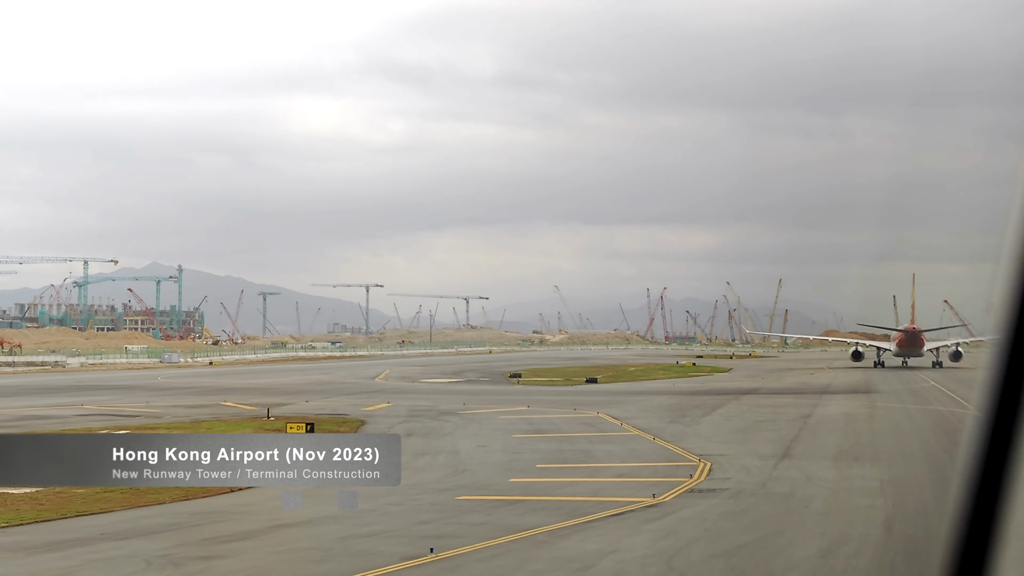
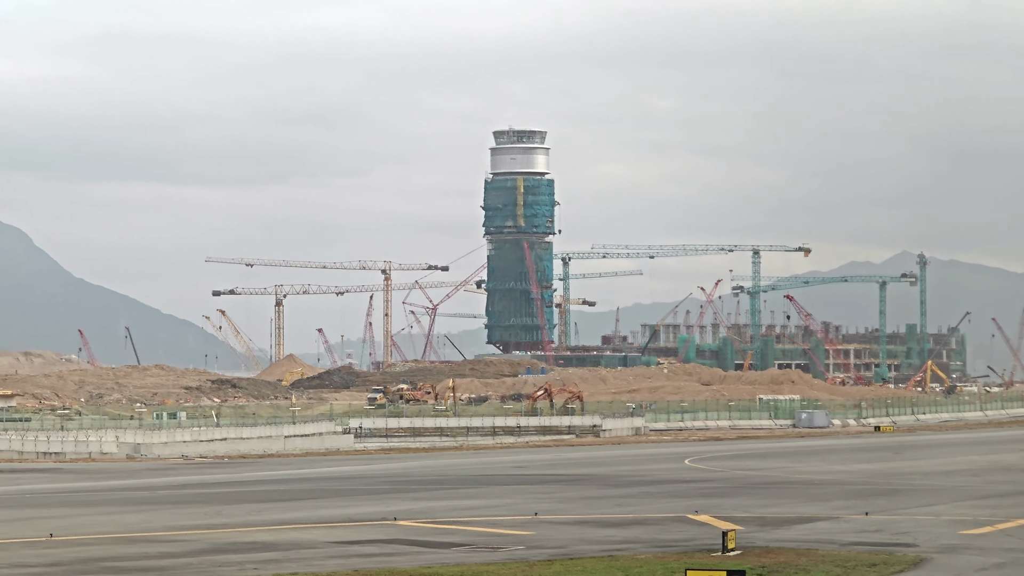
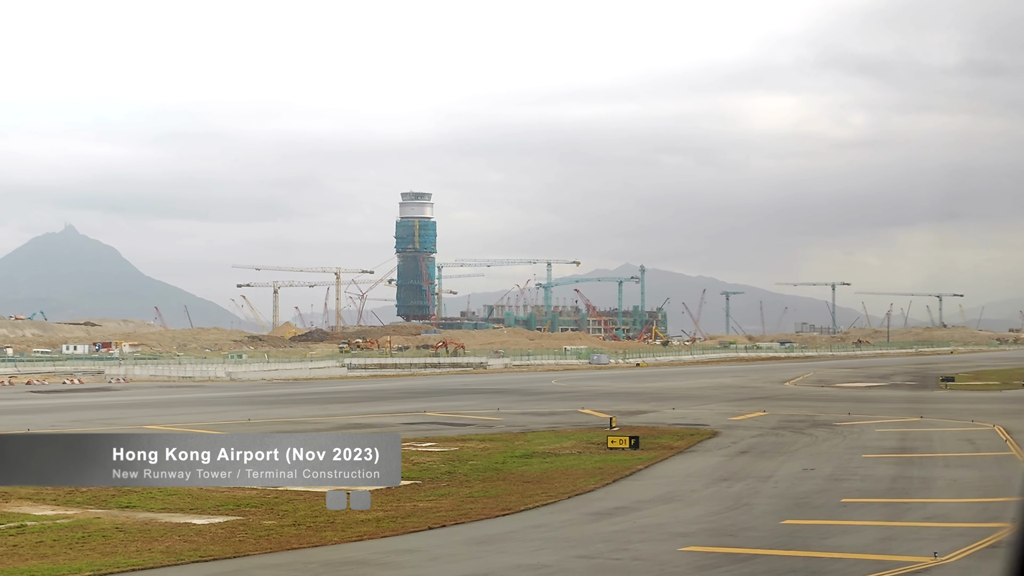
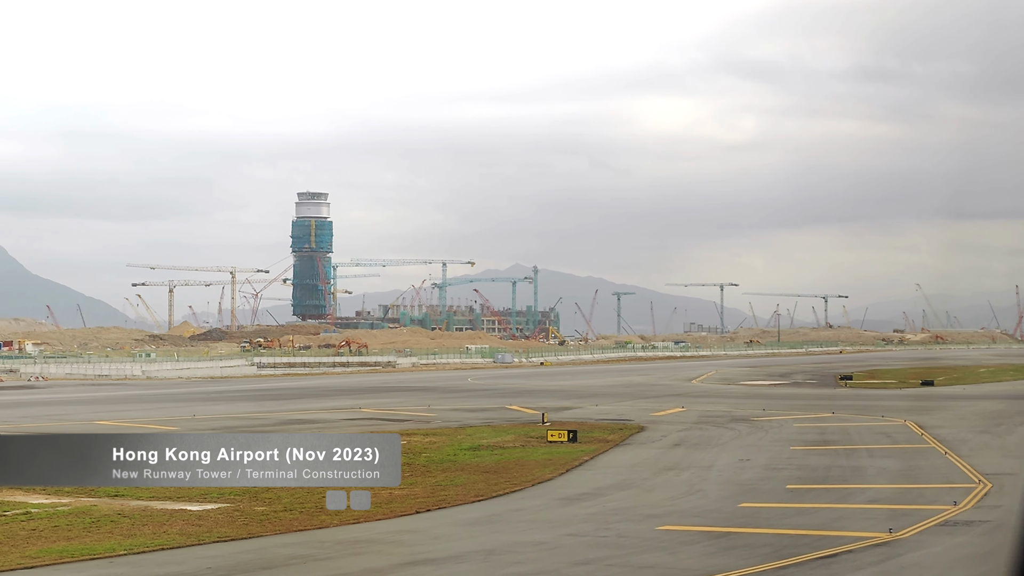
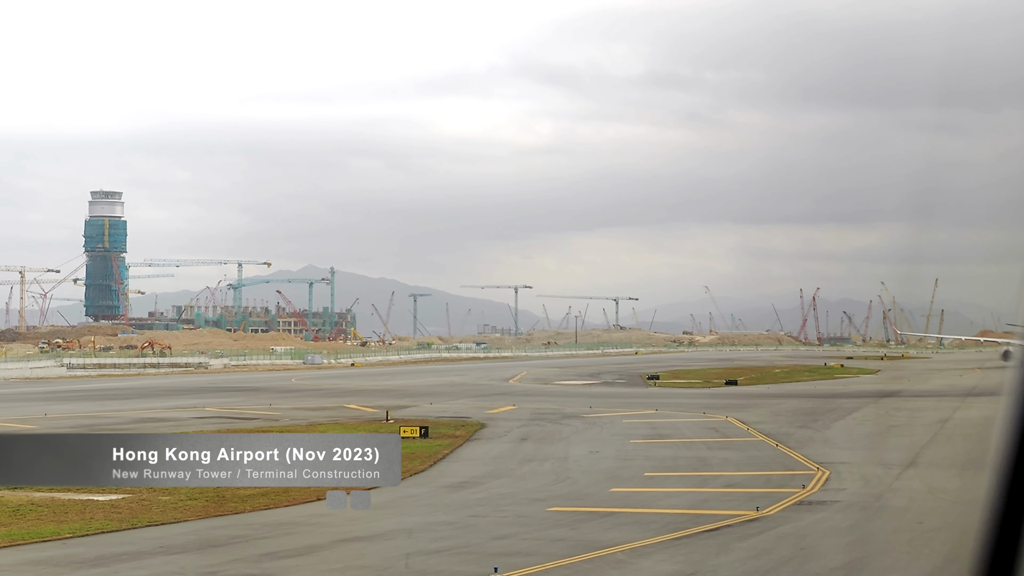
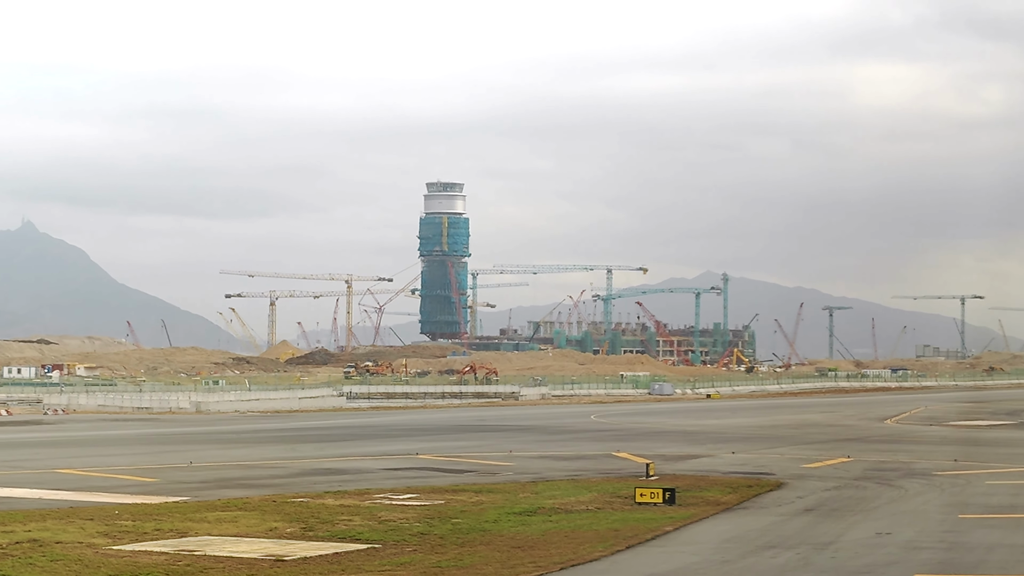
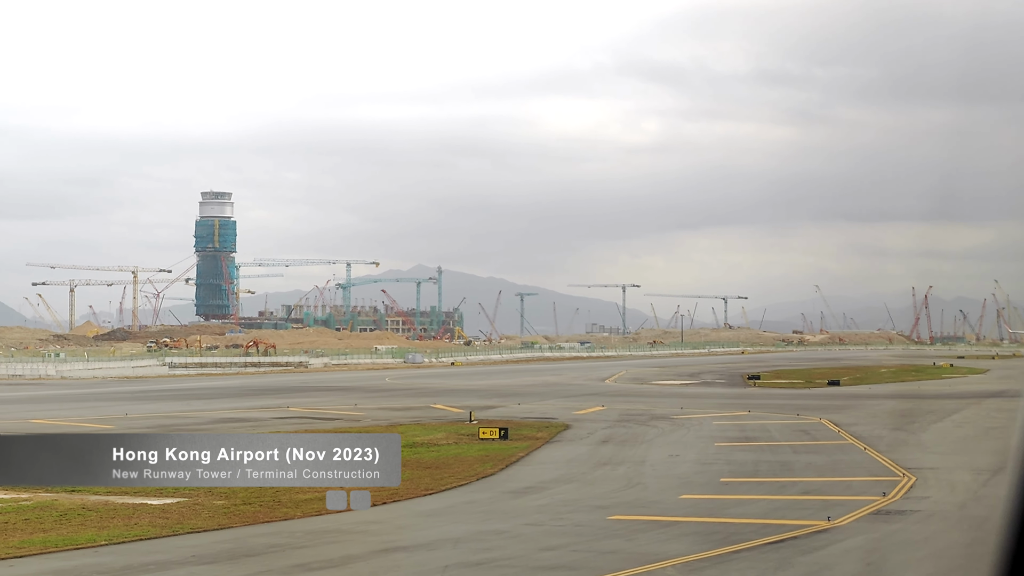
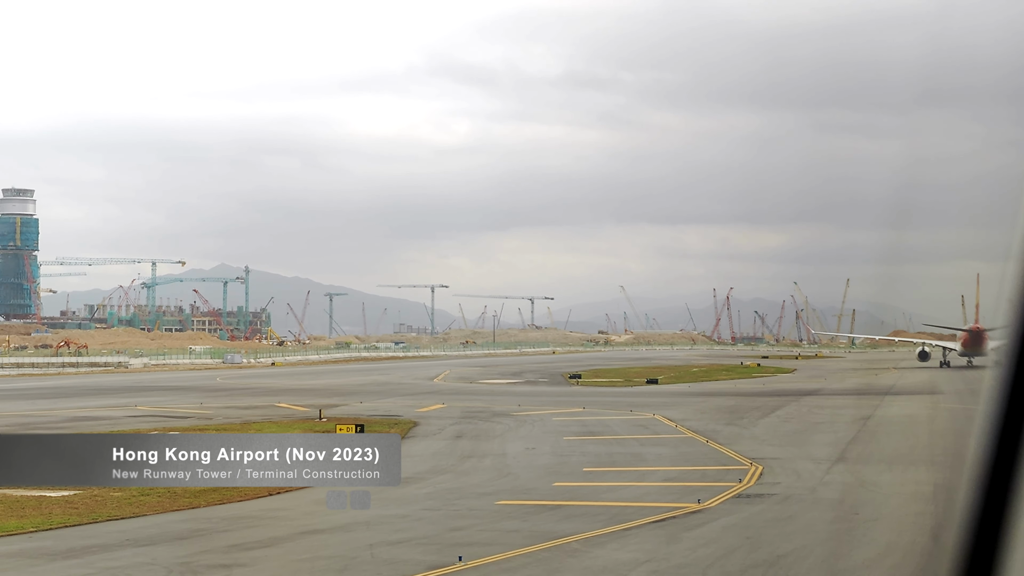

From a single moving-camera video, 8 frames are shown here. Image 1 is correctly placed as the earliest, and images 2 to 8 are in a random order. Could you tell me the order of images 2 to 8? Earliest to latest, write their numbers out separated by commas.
8, 5, 7, 4, 3, 6, 2
